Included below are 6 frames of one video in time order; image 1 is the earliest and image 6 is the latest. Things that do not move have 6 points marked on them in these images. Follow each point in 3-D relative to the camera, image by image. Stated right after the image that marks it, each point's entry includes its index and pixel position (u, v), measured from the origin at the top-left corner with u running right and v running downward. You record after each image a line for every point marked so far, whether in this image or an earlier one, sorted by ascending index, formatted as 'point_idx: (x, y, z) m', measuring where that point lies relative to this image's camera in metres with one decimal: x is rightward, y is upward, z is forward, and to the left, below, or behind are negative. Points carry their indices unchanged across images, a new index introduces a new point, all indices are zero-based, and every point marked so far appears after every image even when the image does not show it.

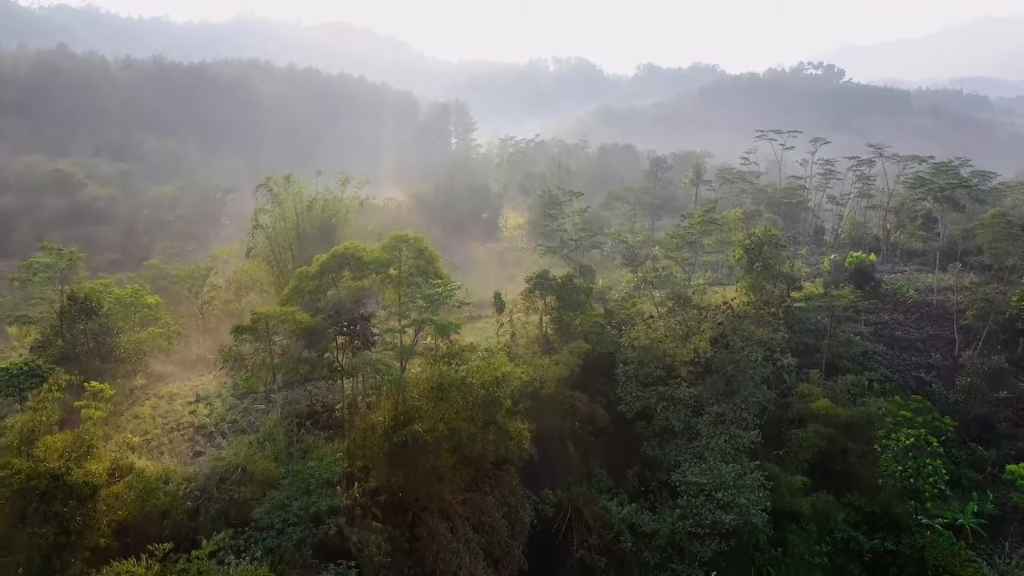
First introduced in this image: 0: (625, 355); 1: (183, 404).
0: (+3.9, -2.4, +19.5) m
1: (-10.0, -3.6, +17.1) m
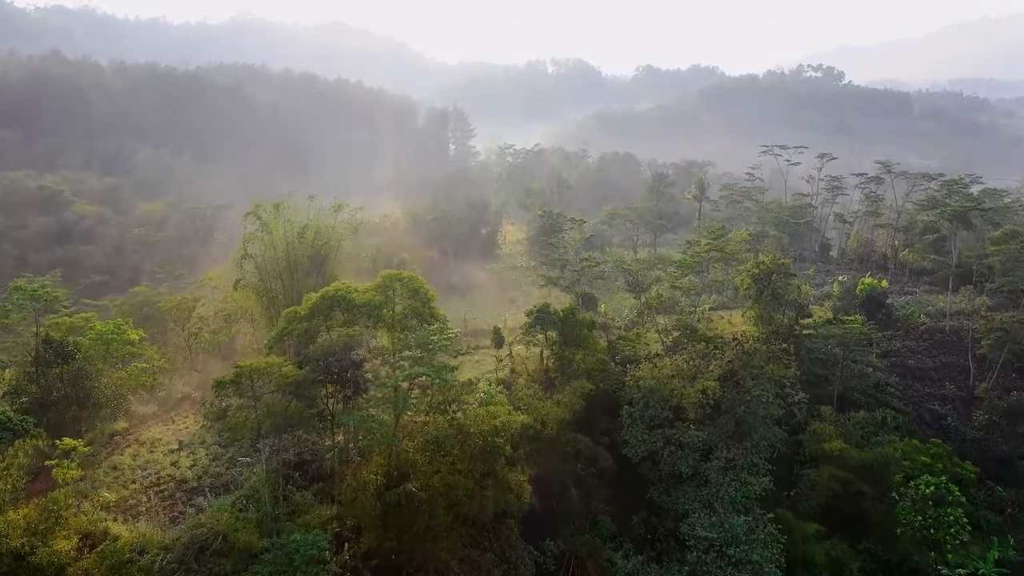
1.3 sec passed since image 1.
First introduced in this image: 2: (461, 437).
0: (+3.9, -3.6, +18.6) m
1: (-10.0, -4.8, +16.2) m
2: (-1.3, -4.0, +14.8) m
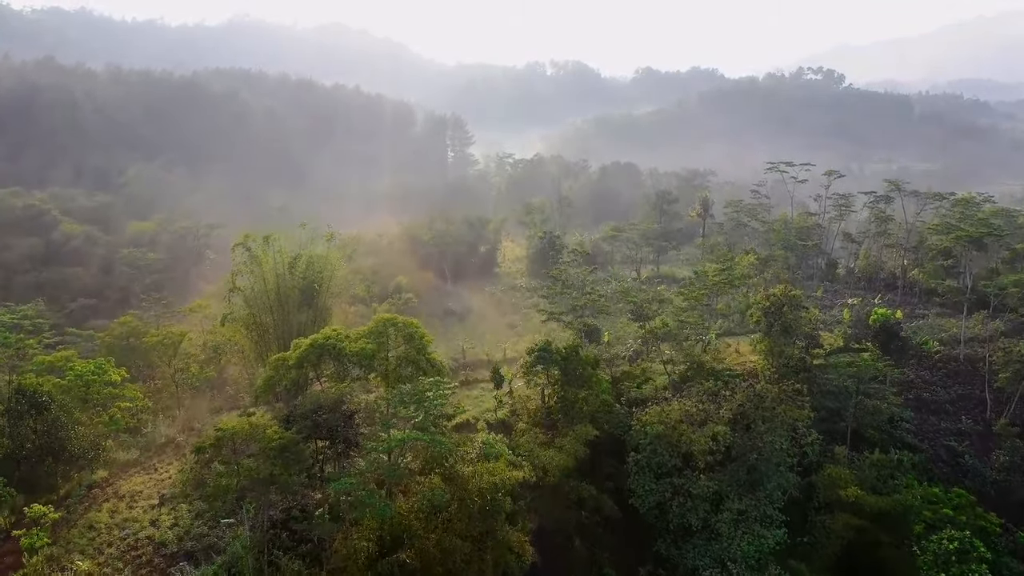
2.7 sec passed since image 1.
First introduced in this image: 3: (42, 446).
0: (+3.9, -4.8, +17.8) m
1: (-10.0, -6.0, +15.3) m
2: (-1.3, -5.2, +14.0) m
3: (-12.7, -4.2, +15.3) m
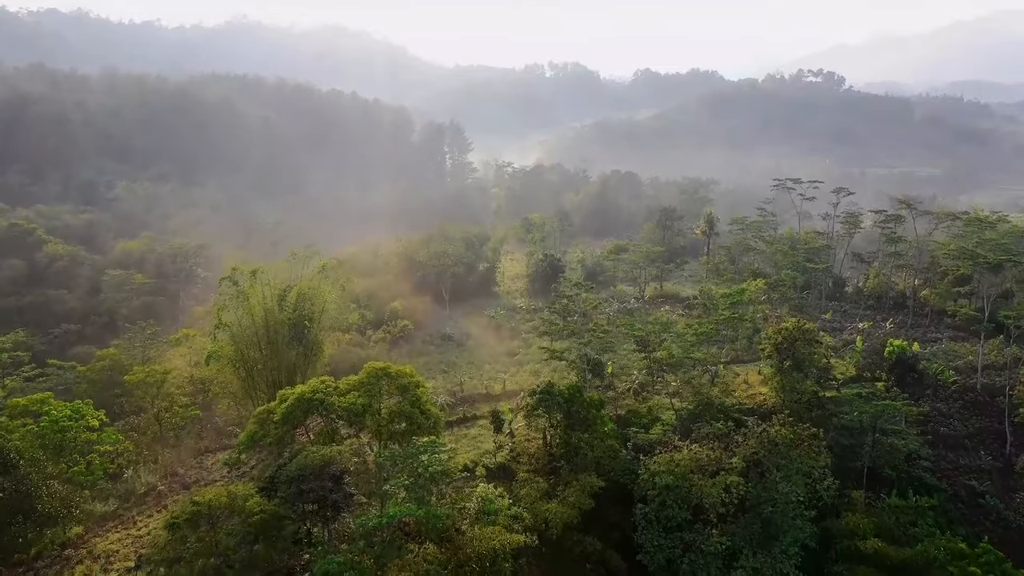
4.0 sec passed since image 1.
0: (+3.9, -6.0, +16.8) m
1: (-10.0, -7.2, +14.3) m
2: (-1.3, -6.4, +13.0) m
3: (-12.7, -5.5, +14.3) m
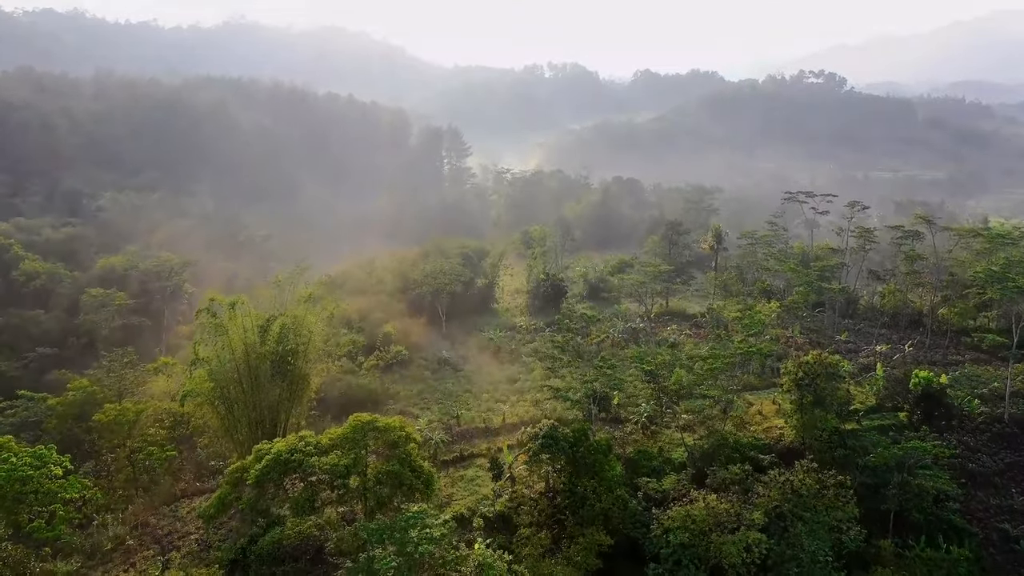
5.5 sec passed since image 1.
0: (+3.9, -7.0, +15.4) m
1: (-9.9, -8.3, +12.9) m
2: (-1.3, -7.4, +11.6) m
3: (-12.6, -6.5, +12.9) m
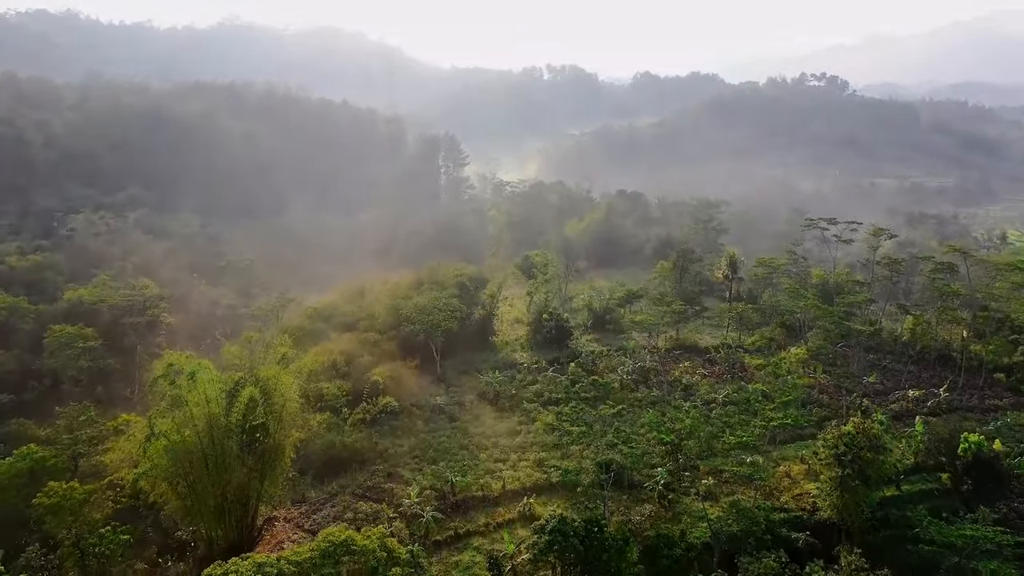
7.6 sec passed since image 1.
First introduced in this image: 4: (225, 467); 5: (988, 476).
0: (+4.0, -8.8, +13.1) m
1: (-9.9, -10.1, +10.6) m
2: (-1.2, -9.2, +9.3) m
3: (-12.6, -8.3, +10.6) m
4: (-8.2, -5.1, +16.0) m
5: (+16.8, -6.2, +20.3) m
